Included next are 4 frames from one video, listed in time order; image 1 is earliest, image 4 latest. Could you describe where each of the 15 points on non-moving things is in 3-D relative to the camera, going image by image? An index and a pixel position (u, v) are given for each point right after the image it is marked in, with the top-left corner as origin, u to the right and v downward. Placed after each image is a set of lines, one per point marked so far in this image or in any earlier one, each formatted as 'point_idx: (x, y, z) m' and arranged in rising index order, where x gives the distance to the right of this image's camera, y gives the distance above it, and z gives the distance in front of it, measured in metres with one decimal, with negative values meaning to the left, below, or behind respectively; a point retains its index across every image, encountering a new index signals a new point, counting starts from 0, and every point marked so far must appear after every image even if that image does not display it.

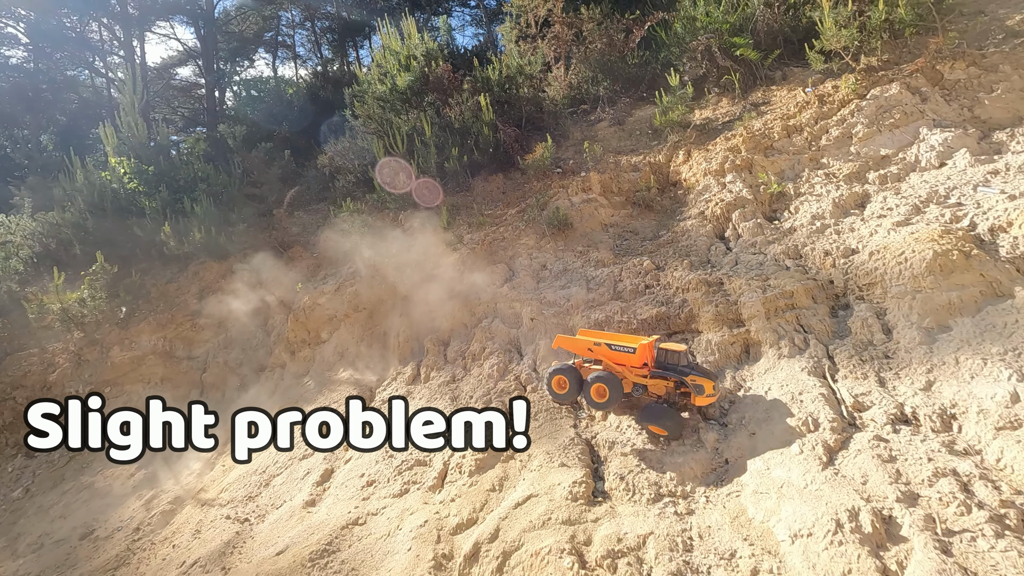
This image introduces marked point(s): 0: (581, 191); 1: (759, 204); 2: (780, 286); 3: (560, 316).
0: (+0.9, +1.3, +7.0) m
1: (+2.7, +0.9, +5.8) m
2: (+2.3, 0.0, +4.5) m
3: (+0.5, -0.3, +5.4) m
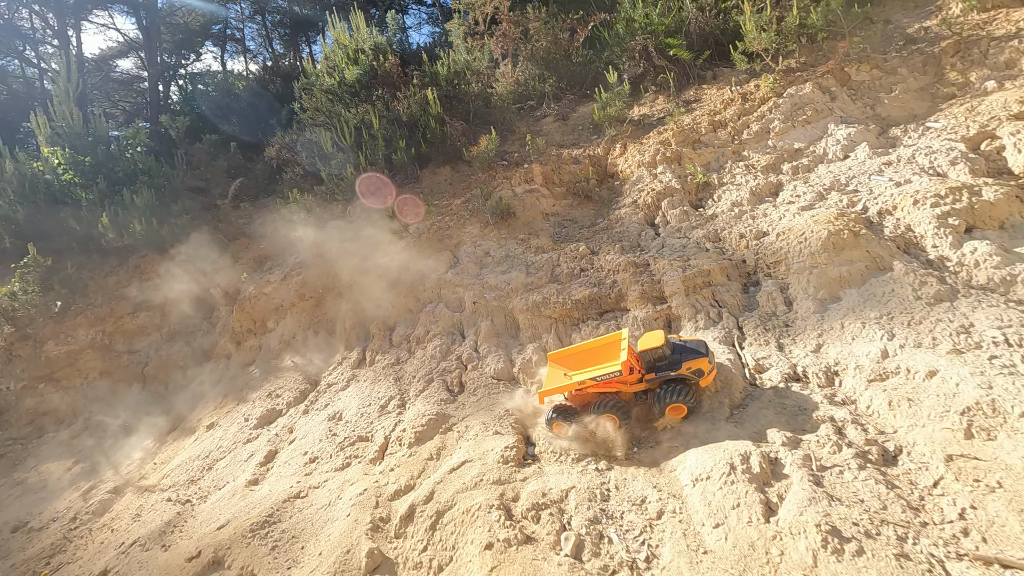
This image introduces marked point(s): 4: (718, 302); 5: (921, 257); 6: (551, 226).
0: (+0.2, +1.5, +7.3) m
1: (+2.0, +1.1, +6.2) m
2: (+1.7, +0.2, +4.9) m
3: (-0.1, -0.1, +5.7) m
4: (+1.8, -0.1, +4.6) m
5: (+3.2, +0.2, +4.2) m
6: (+0.5, +0.8, +6.7) m
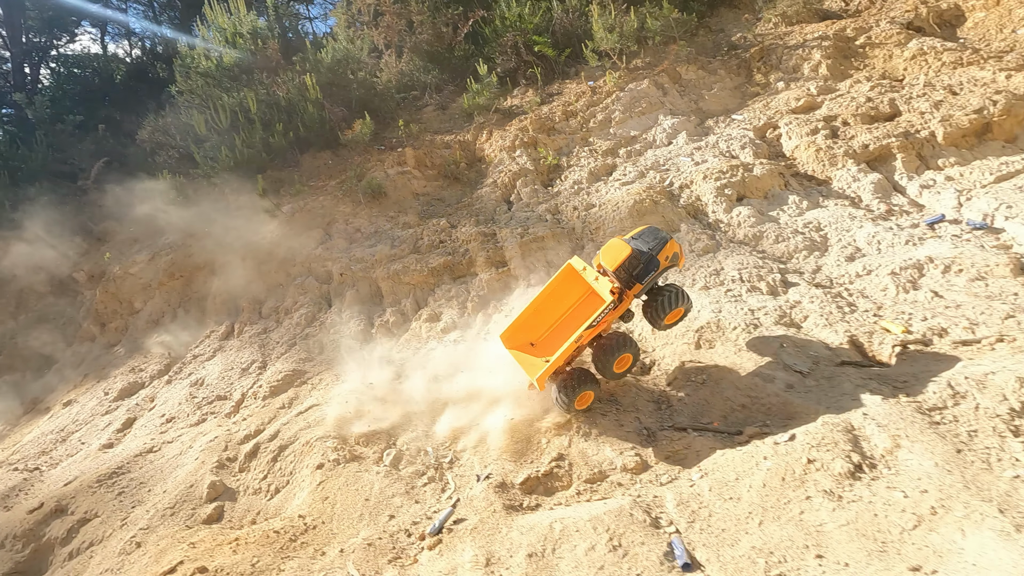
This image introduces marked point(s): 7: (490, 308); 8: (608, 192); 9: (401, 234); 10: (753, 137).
0: (-1.7, +1.8, +7.7) m
1: (+0.3, +1.5, +6.9) m
2: (+0.2, +0.6, +5.6) m
3: (-1.7, +0.2, +6.1) m
4: (+0.4, +0.2, +5.3) m
5: (+1.8, +0.6, +5.1) m
6: (-1.3, +1.1, +7.2) m
7: (-0.2, -0.2, +5.2) m
8: (+1.1, +1.1, +6.0) m
9: (-1.4, +0.7, +6.6) m
10: (+2.8, +1.8, +6.2) m
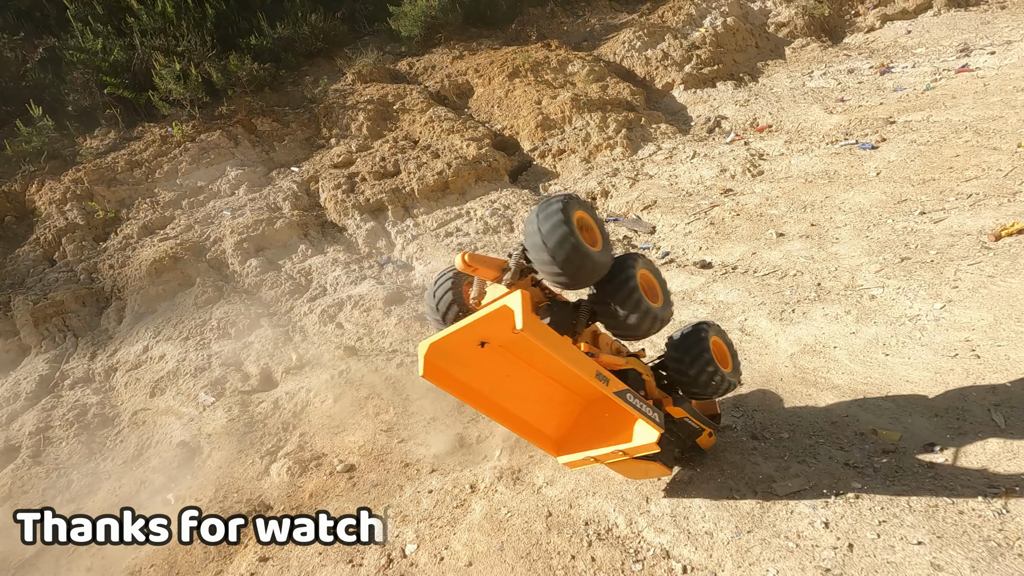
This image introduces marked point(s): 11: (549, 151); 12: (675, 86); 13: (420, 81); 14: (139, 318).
0: (-7.6, +0.8, +6.6) m
1: (-5.5, +0.8, +6.8) m
2: (-4.8, -0.1, +5.6) m
3: (-6.8, -0.7, +5.2) m
4: (-4.6, -0.4, +5.4) m
5: (-3.2, +0.2, +5.9) m
6: (-7.0, +0.2, +6.4) m
7: (-5.0, -0.9, +5.1) m
8: (-4.3, +0.5, +6.3) m
9: (-6.8, -0.2, +5.8) m
10: (-3.0, +1.4, +7.3) m
11: (+0.5, +2.0, +7.9) m
12: (+2.9, +3.6, +9.4) m
13: (-1.7, +3.8, +9.9) m
14: (-3.8, -0.3, +5.4) m
